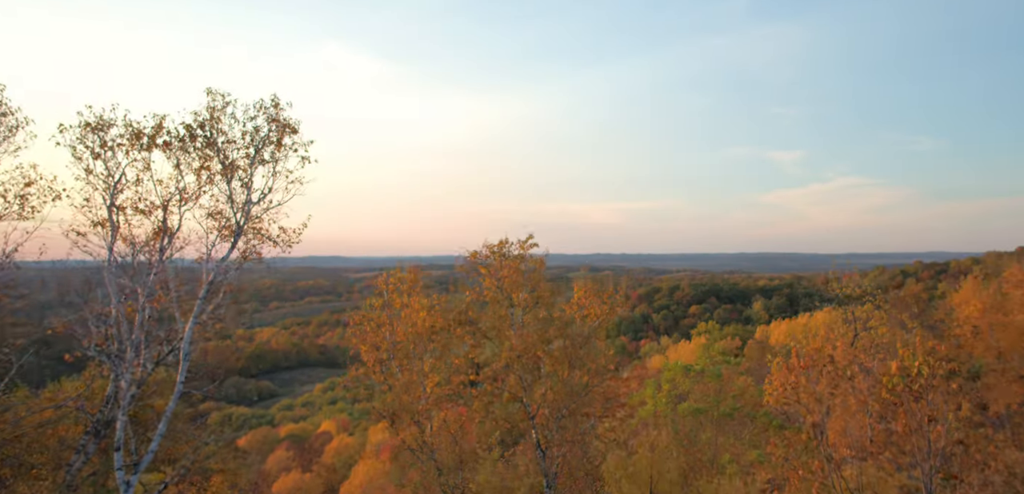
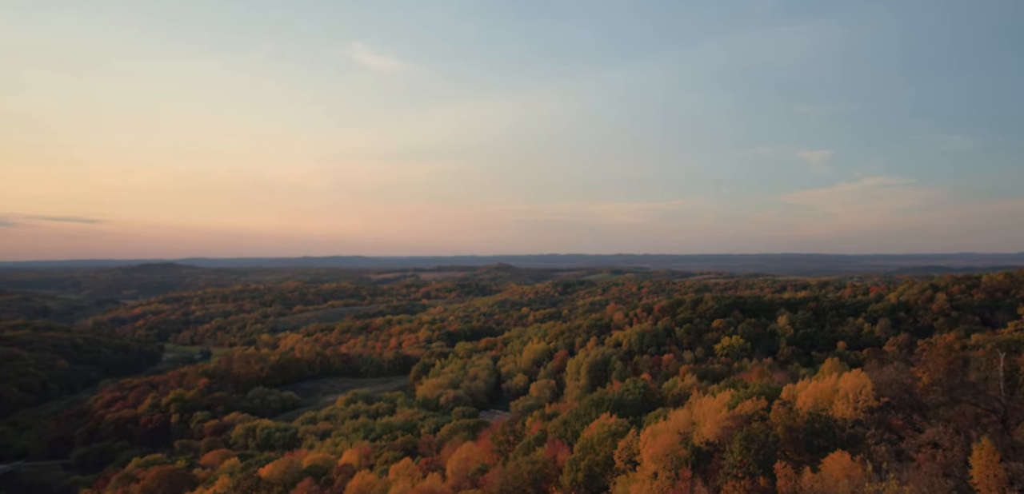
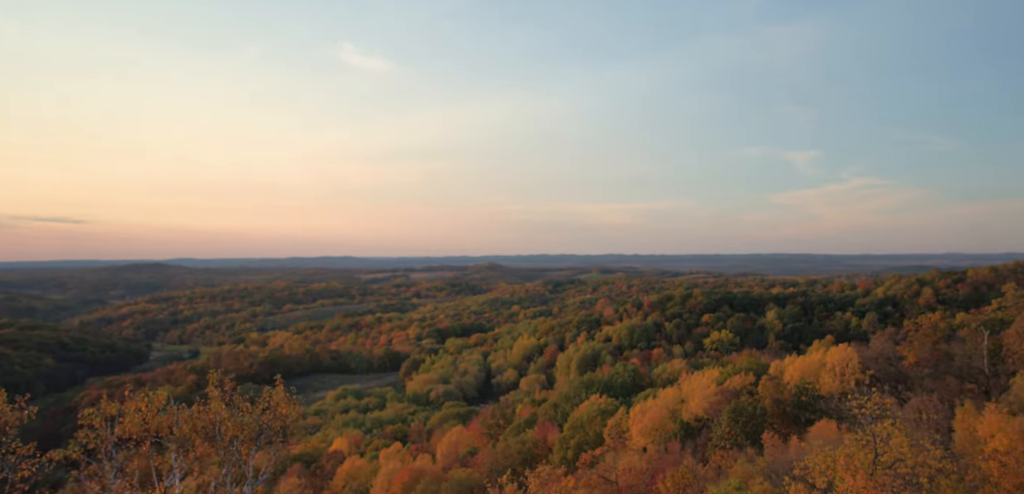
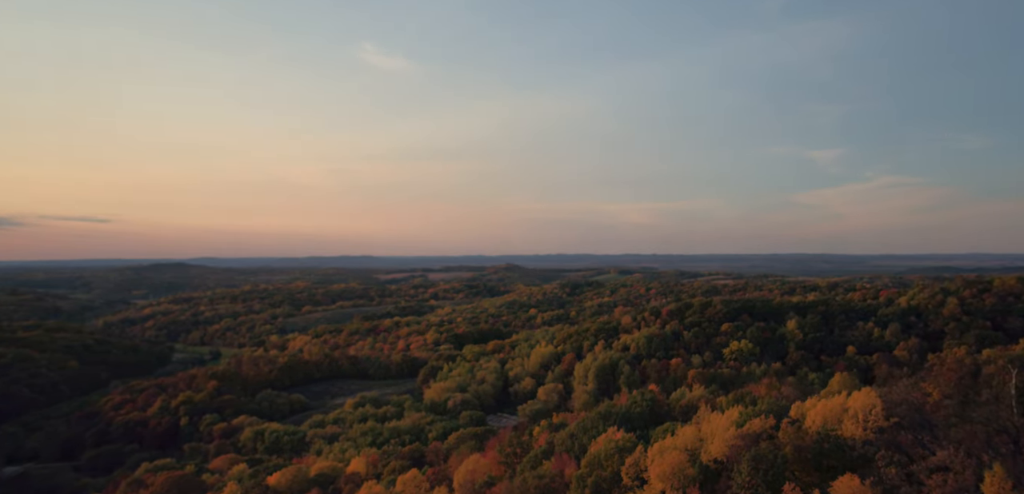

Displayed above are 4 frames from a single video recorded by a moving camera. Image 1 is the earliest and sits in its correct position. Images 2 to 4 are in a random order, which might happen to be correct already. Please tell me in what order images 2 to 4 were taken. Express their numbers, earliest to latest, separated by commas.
3, 2, 4
